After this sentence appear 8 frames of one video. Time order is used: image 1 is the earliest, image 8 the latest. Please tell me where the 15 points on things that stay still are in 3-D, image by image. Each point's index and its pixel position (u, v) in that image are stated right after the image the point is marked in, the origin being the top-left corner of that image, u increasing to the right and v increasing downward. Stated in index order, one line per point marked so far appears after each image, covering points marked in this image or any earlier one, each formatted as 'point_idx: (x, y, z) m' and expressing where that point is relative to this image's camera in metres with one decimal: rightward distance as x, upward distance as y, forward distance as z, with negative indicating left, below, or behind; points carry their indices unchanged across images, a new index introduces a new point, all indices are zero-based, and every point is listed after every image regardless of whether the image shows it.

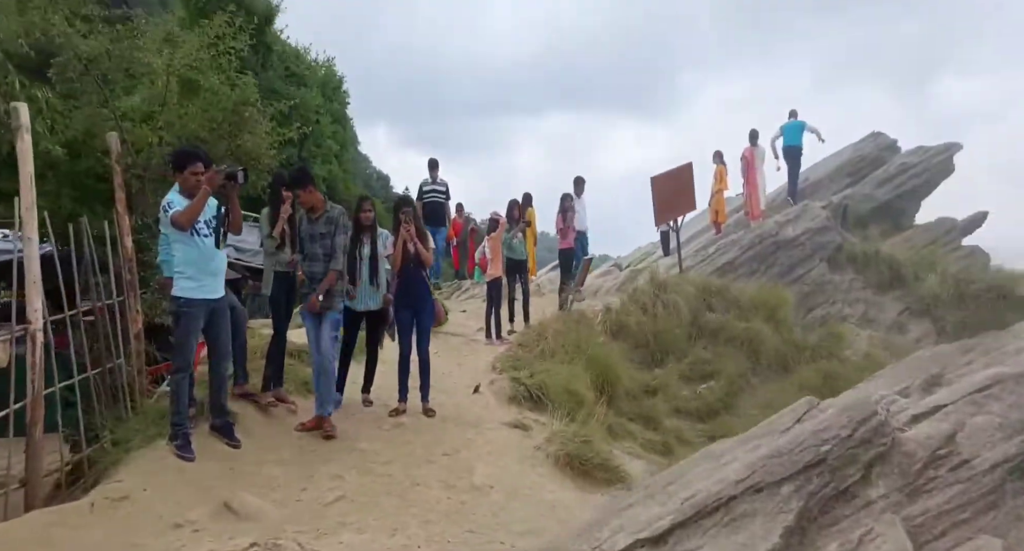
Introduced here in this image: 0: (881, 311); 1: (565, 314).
0: (+5.9, -0.6, +11.5) m
1: (+0.7, -0.5, +9.6) m
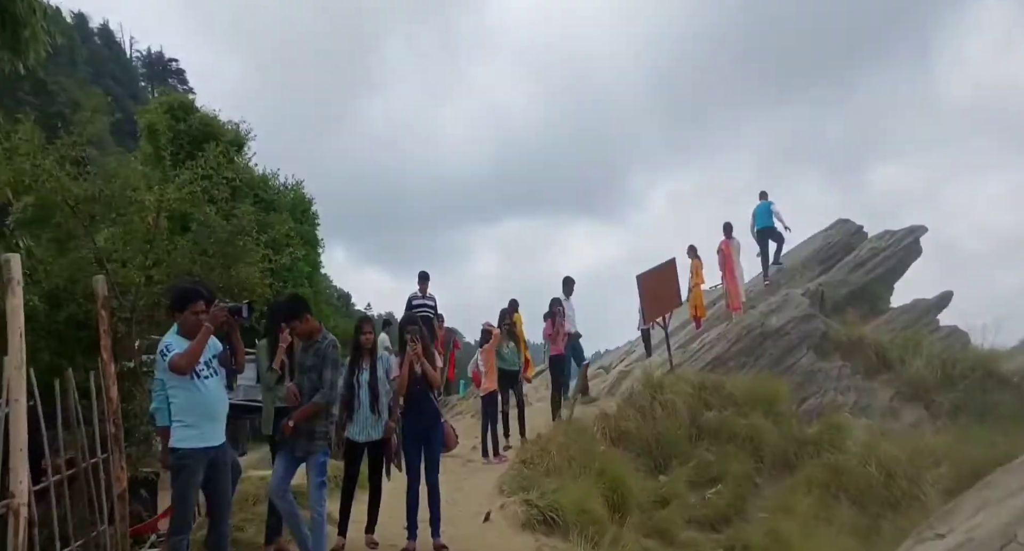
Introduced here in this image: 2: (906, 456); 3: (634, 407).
0: (+5.8, -2.0, +11.5) m
1: (+0.7, -1.9, +9.2) m
2: (+5.3, -2.4, +9.5) m
3: (+1.6, -1.8, +9.8) m
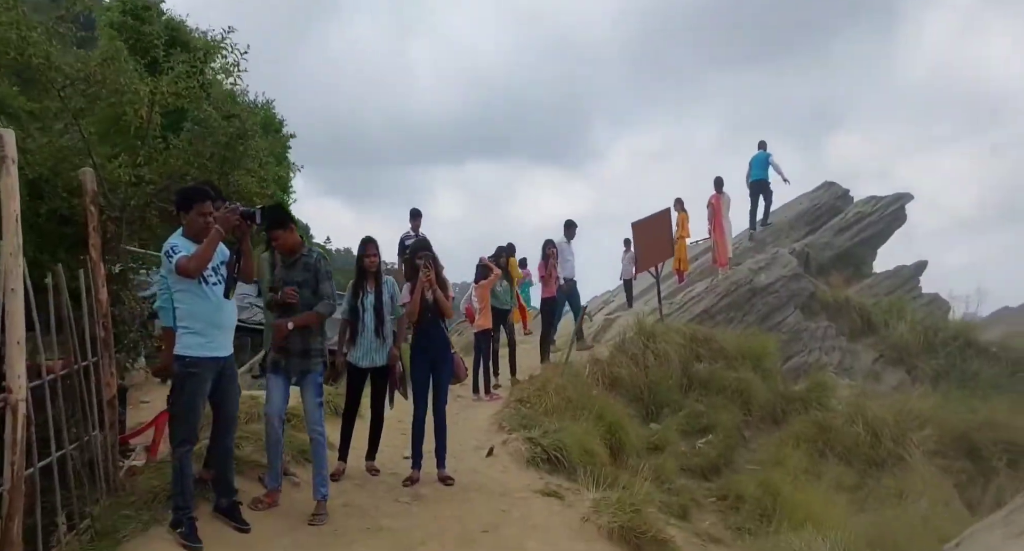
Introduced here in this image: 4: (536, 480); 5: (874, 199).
0: (+5.5, -1.3, +11.5) m
1: (+0.6, -1.2, +9.0) m
2: (+5.1, -1.9, +9.6) m
3: (+1.5, -1.1, +9.6) m
4: (+0.2, -1.7, +5.8) m
5: (+7.7, +1.7, +15.2) m
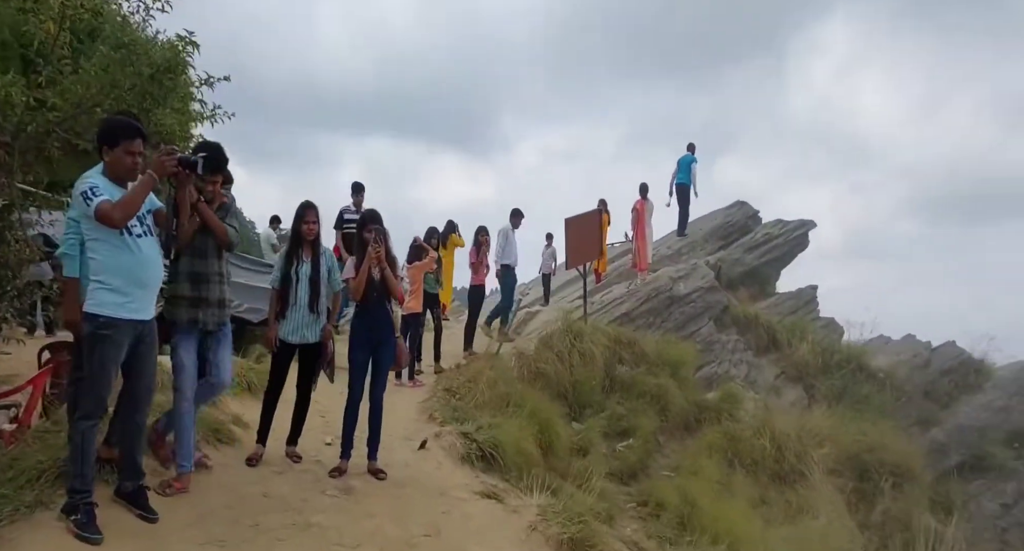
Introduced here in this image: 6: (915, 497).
0: (+4.1, -1.6, +11.9) m
1: (-0.4, -1.0, +8.6) m
2: (+3.9, -2.2, +9.9) m
3: (+0.5, -1.0, +9.4) m
4: (-0.3, -1.6, +5.4) m
5: (+6.0, +1.2, +15.8) m
6: (+5.7, -3.1, +10.1) m
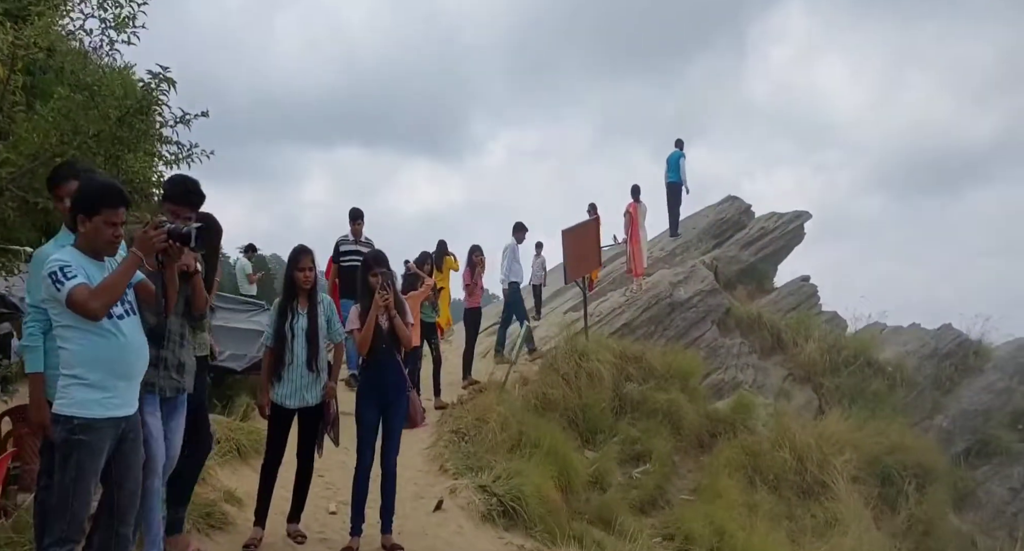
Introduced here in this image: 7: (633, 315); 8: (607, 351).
0: (+4.1, -1.6, +11.5) m
1: (-0.3, -1.3, +8.1) m
2: (+4.0, -2.2, +9.5) m
3: (+0.5, -1.3, +8.9) m
4: (-0.1, -1.8, +4.9) m
5: (+5.7, +1.4, +15.5) m
6: (+5.8, -3.0, +9.7) m
7: (+2.0, -0.7, +11.6) m
8: (+1.3, -1.0, +9.6) m
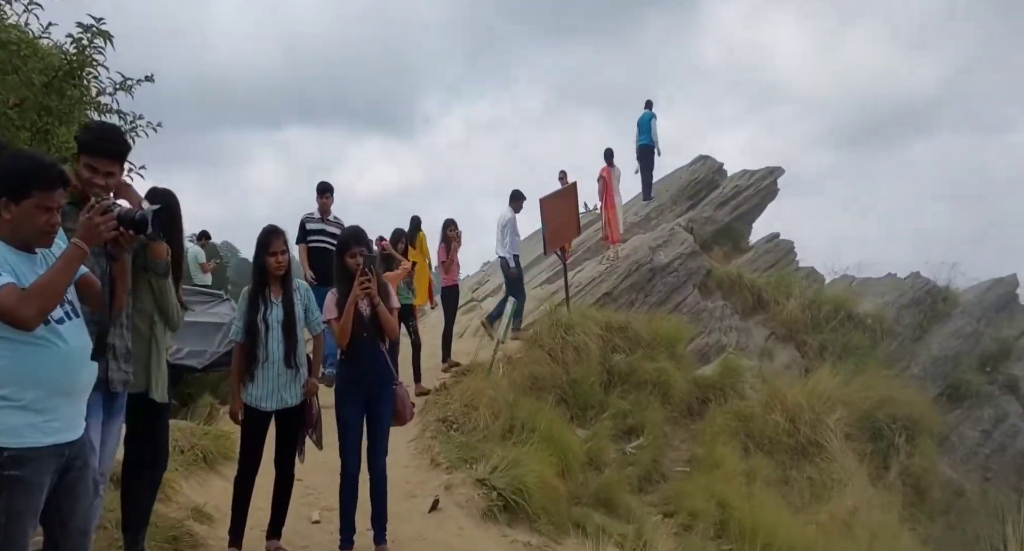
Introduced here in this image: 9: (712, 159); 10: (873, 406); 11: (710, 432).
0: (+3.8, -1.0, +11.3) m
1: (-0.4, -1.0, +7.7) m
2: (+3.8, -1.7, +9.4) m
3: (+0.3, -0.9, +8.5) m
4: (-0.1, -1.7, +4.6) m
5: (+5.1, +2.2, +15.2) m
6: (+5.6, -2.3, +9.7) m
7: (+1.6, -0.1, +11.2) m
8: (+1.0, -0.6, +9.3) m
9: (+4.4, +2.6, +15.9) m
10: (+5.0, -1.8, +9.8) m
11: (+2.4, -1.9, +8.6) m
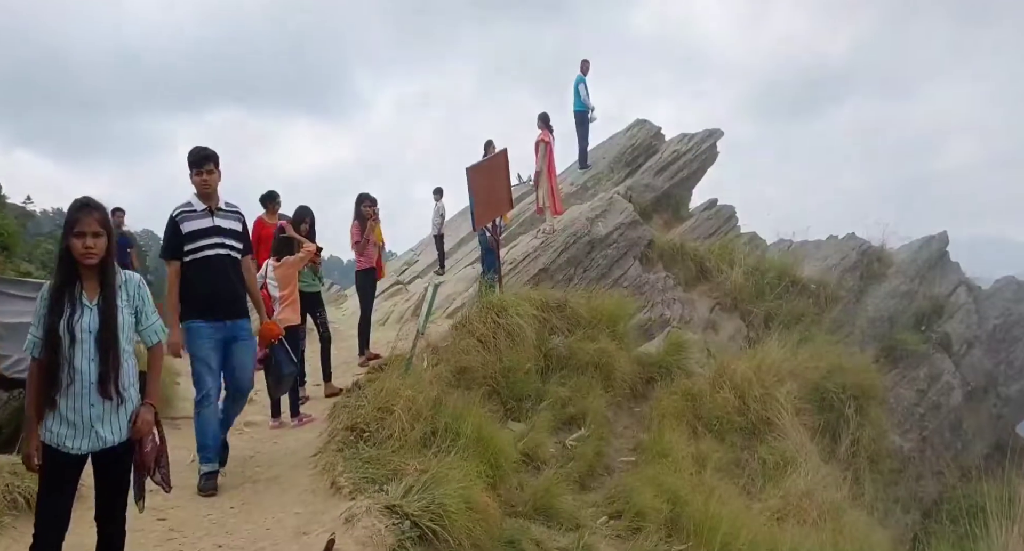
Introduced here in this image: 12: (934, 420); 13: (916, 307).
0: (+2.8, -0.5, +10.7) m
1: (-1.2, -0.8, +6.8) m
2: (+3.0, -1.3, +8.9) m
3: (-0.5, -0.7, +7.7) m
4: (-0.5, -1.6, +3.7) m
5: (+3.6, +2.9, +14.6) m
6: (+4.8, -1.9, +9.3) m
7: (+0.5, +0.3, +10.5) m
8: (+0.2, -0.3, +8.5) m
9: (+2.9, +3.3, +15.3) m
10: (+4.1, -1.3, +9.3) m
11: (+1.6, -1.6, +7.9) m
12: (+7.4, -2.5, +12.4) m
13: (+8.1, -0.7, +14.2) m
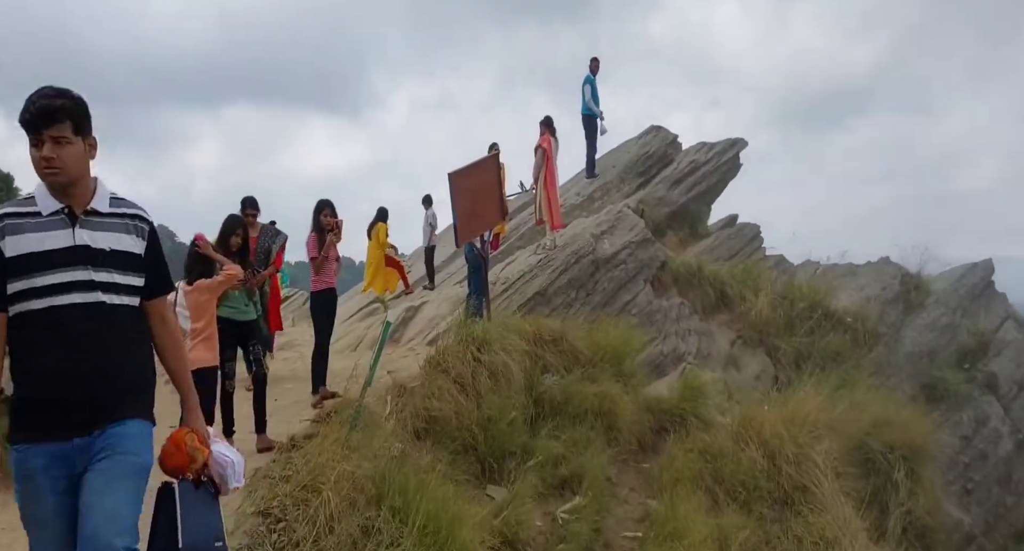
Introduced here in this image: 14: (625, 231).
0: (+2.7, -0.9, +9.3) m
1: (-1.3, -1.1, +5.5) m
2: (+2.8, -1.6, +7.4) m
3: (-0.6, -0.9, +6.3) m
4: (-0.7, -1.8, +2.4) m
5: (+3.6, +2.4, +13.2) m
6: (+4.6, -2.3, +7.9) m
7: (+0.5, -0.1, +9.1) m
8: (0.0, -0.6, +7.1) m
9: (+2.9, +2.8, +13.9) m
10: (+3.9, -1.7, +7.9) m
11: (+1.4, -1.9, +6.5) m
12: (+7.2, -3.0, +10.9) m
13: (+8.0, -1.3, +12.7) m
14: (+1.6, +0.6, +10.1) m
